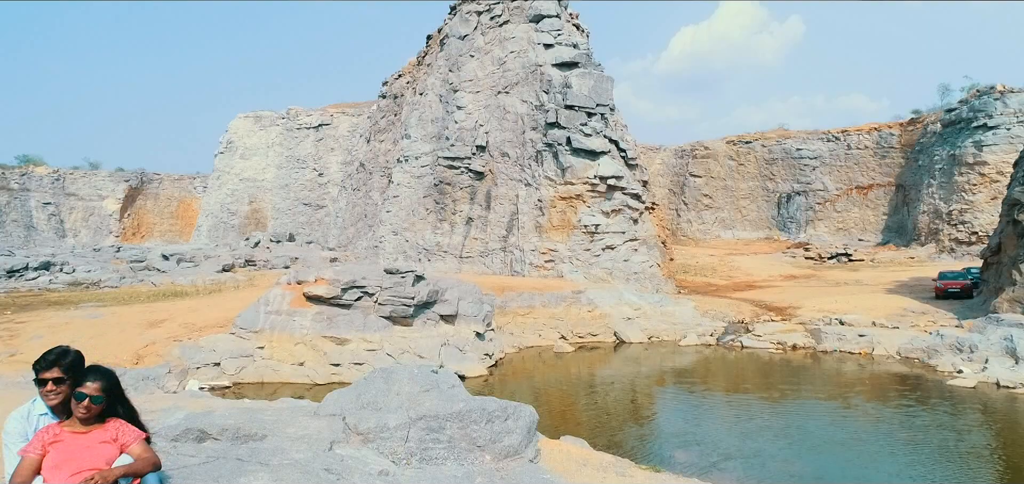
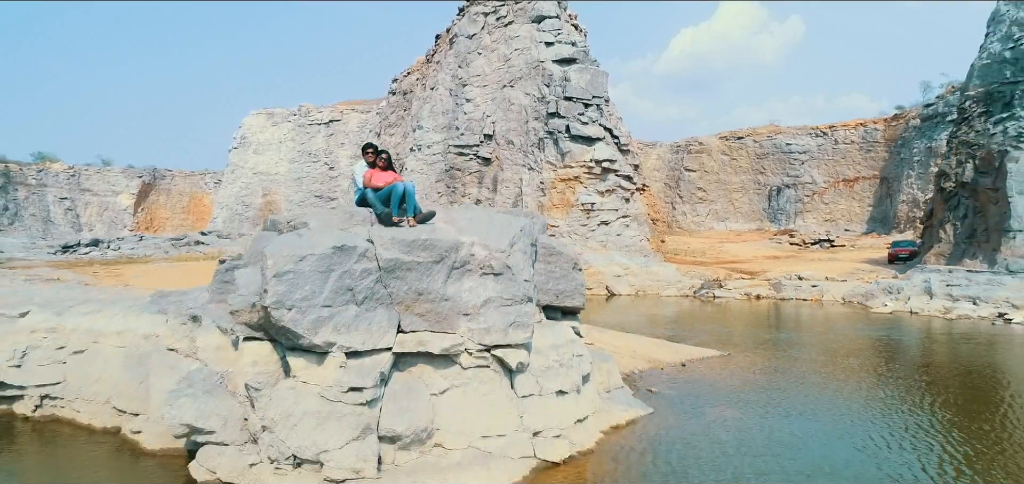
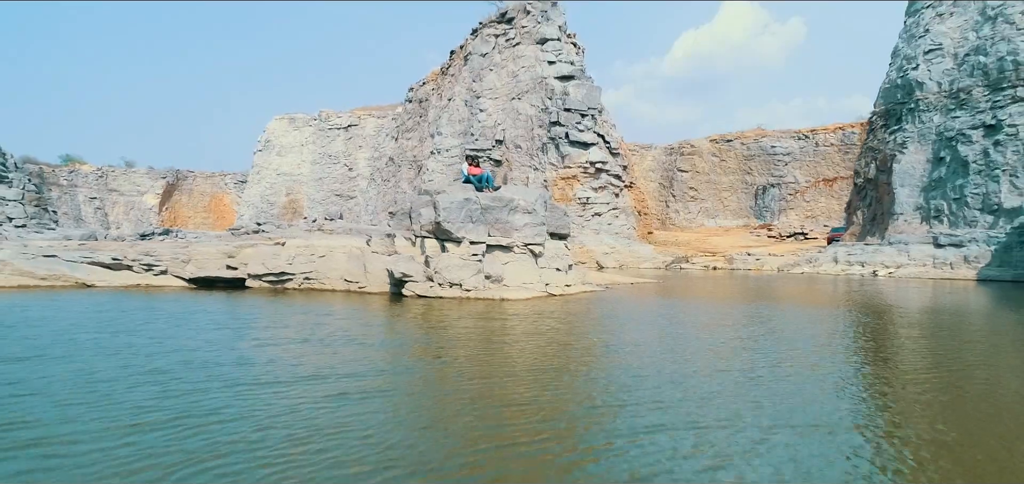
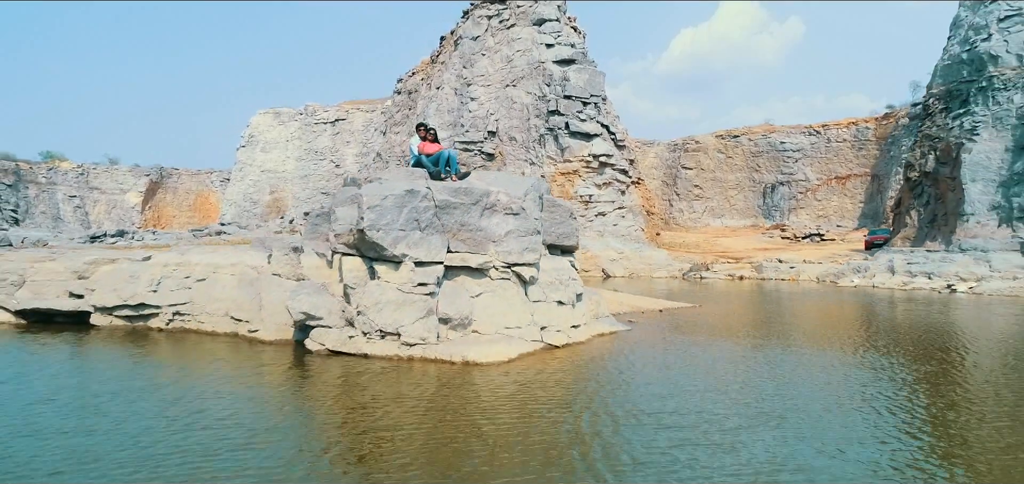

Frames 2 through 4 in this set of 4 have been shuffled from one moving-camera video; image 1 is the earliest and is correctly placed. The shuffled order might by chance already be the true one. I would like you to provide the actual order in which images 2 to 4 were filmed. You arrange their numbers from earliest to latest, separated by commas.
2, 4, 3
